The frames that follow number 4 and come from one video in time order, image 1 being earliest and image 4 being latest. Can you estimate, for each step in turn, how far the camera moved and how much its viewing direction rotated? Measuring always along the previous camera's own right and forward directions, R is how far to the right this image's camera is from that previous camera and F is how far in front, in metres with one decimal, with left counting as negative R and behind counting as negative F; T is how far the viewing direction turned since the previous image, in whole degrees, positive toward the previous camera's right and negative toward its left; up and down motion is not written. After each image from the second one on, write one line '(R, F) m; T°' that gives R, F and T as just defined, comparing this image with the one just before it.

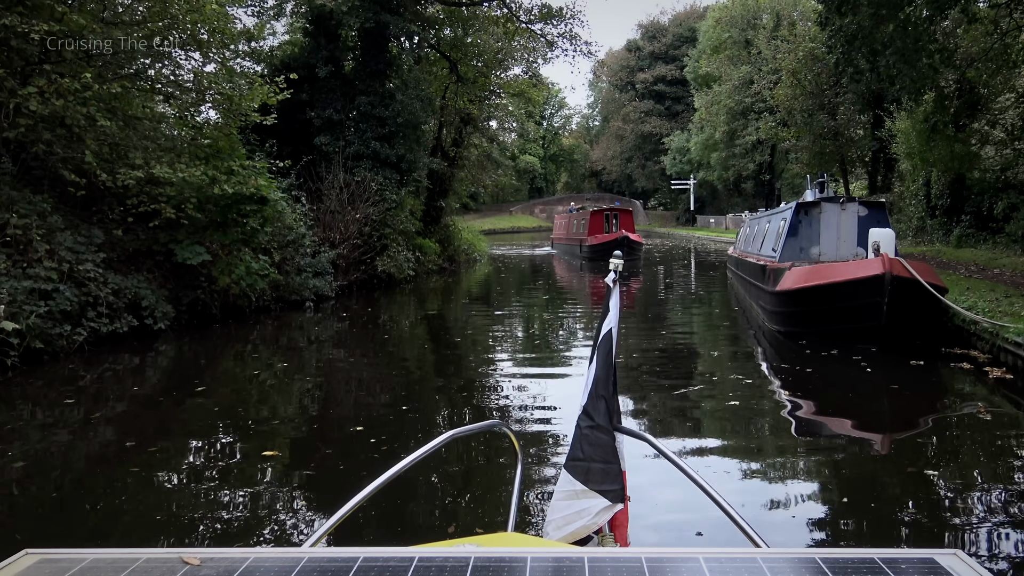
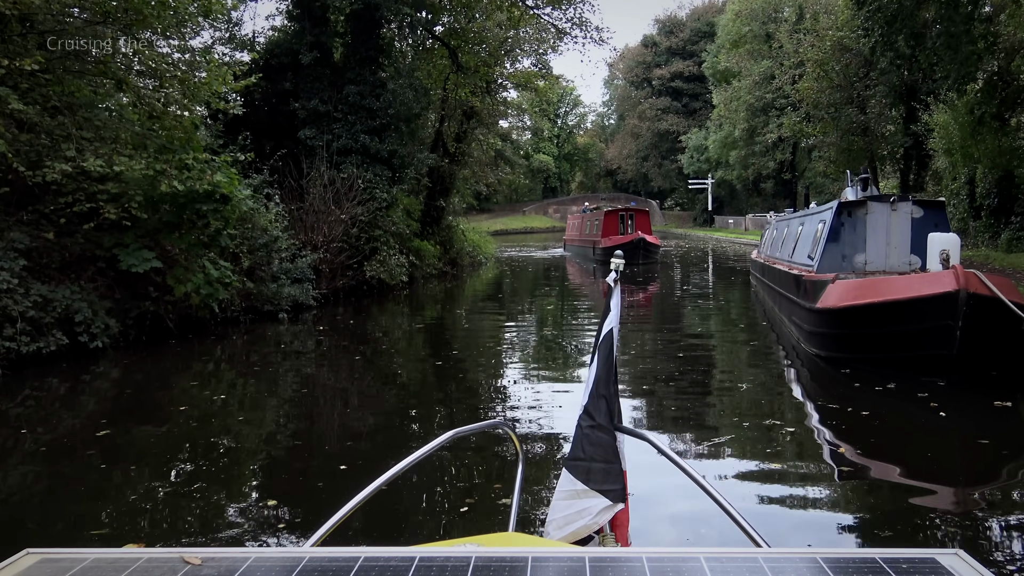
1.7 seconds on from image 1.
(+0.1, +0.5) m; -1°
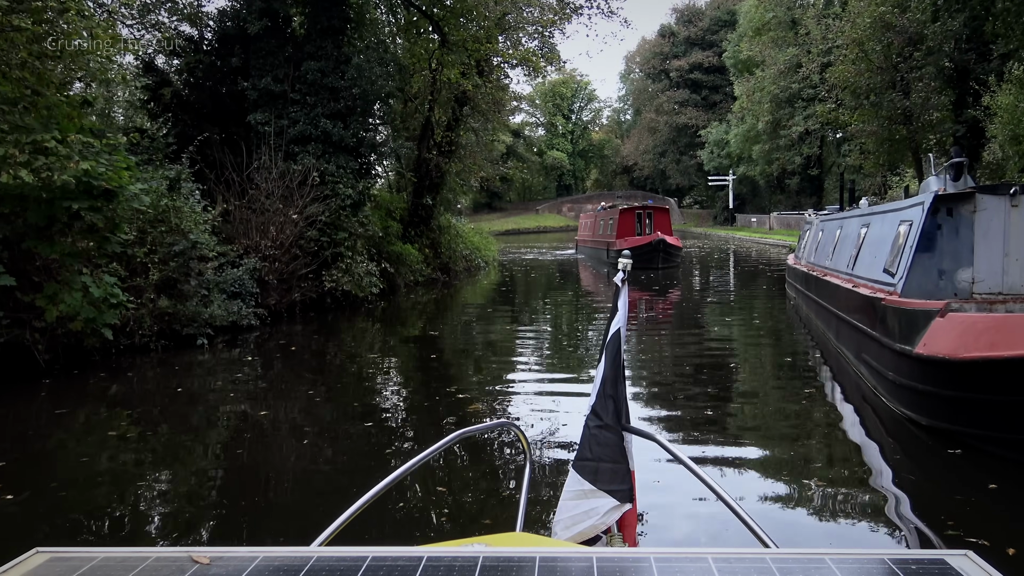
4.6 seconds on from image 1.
(+0.2, +0.8) m; -1°
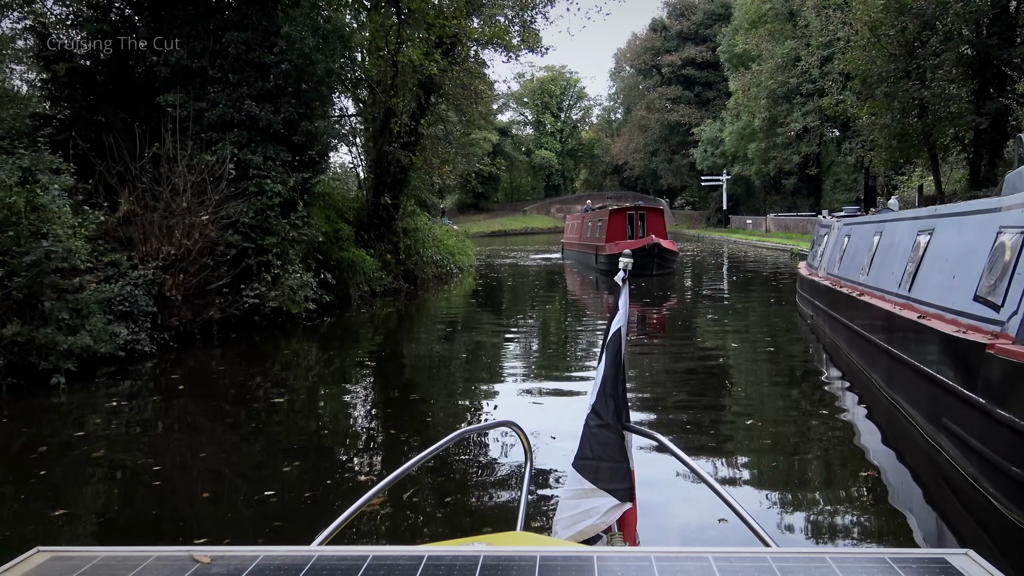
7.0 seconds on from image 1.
(+0.1, +0.7) m; +1°
